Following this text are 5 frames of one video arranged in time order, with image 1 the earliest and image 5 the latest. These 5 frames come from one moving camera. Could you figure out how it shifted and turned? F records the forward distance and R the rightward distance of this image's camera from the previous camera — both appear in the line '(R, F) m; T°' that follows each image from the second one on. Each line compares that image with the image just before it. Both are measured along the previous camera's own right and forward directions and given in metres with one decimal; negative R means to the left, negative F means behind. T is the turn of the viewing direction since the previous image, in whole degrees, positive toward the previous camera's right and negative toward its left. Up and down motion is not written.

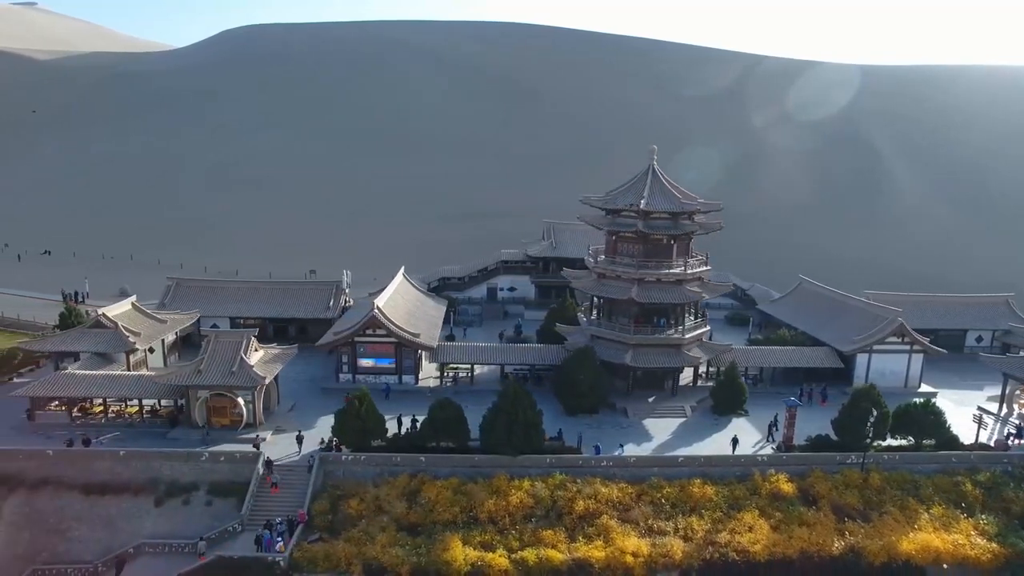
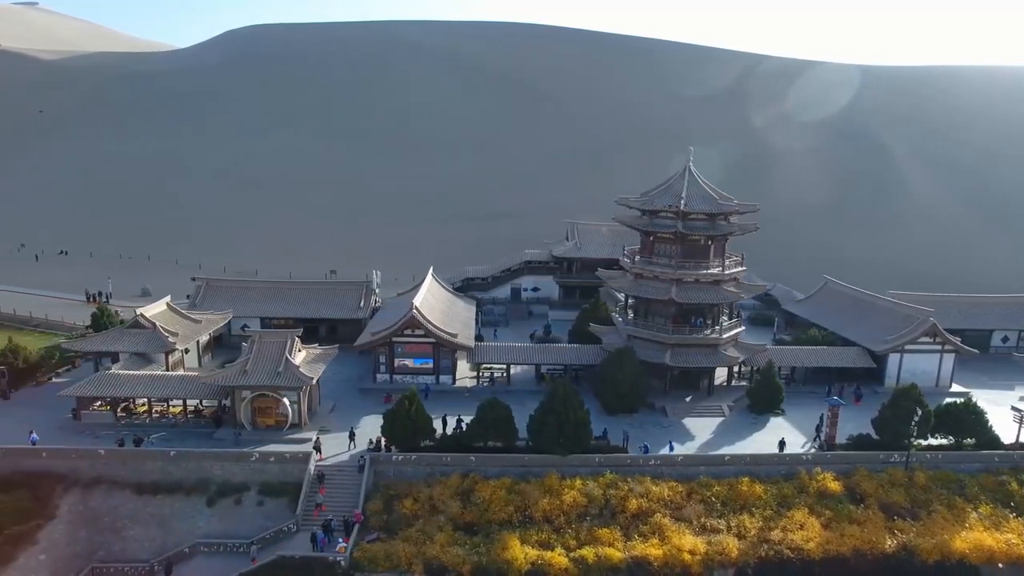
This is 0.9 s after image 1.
(-1.6, -0.1) m; 0°
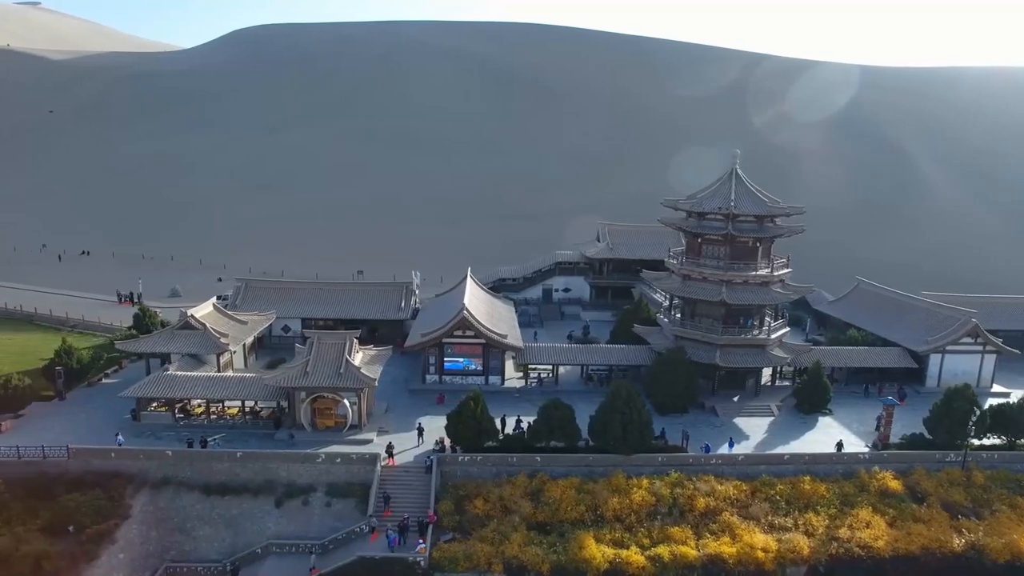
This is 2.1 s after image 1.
(-2.1, -0.2) m; 0°
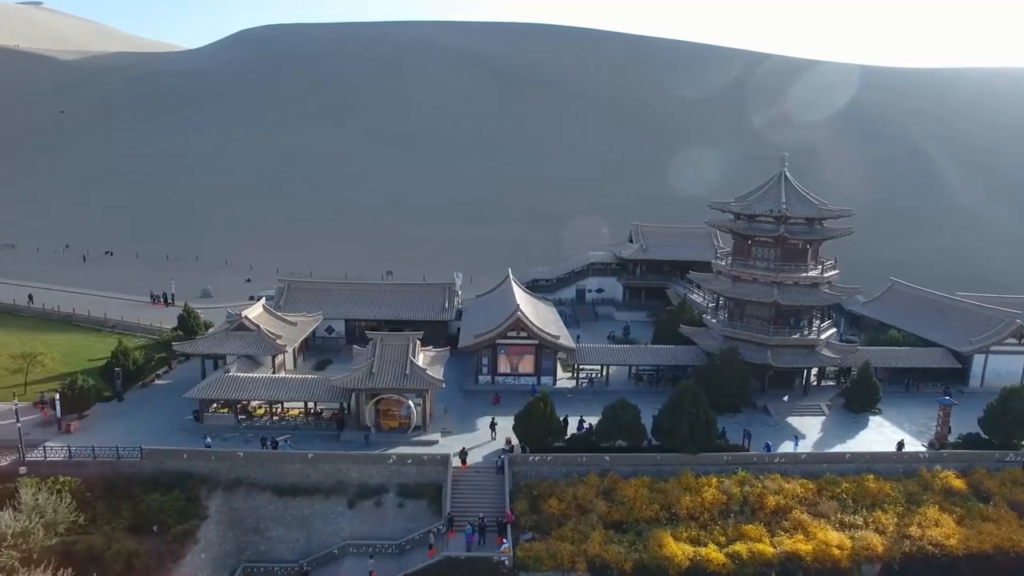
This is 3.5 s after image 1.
(-2.3, -0.2) m; 0°
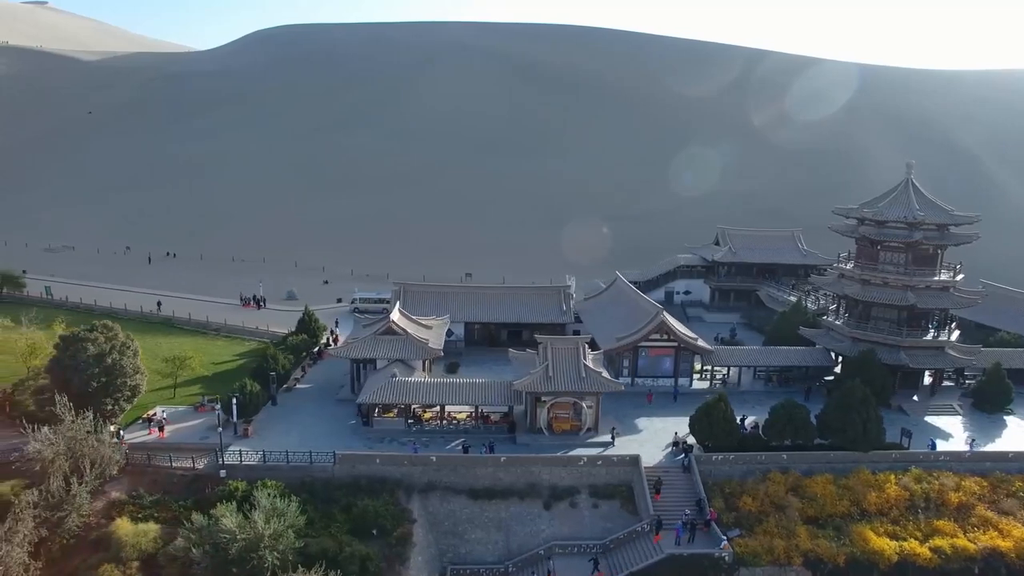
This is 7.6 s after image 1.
(-6.2, -0.4) m; +1°
